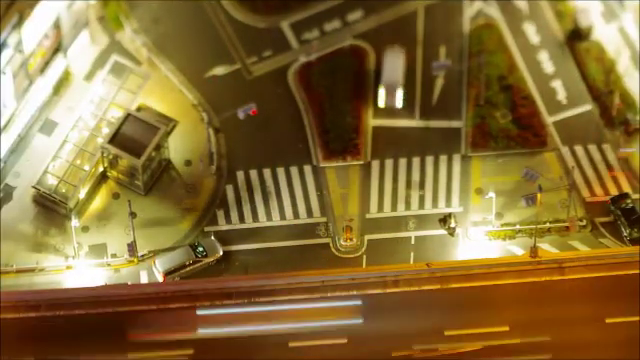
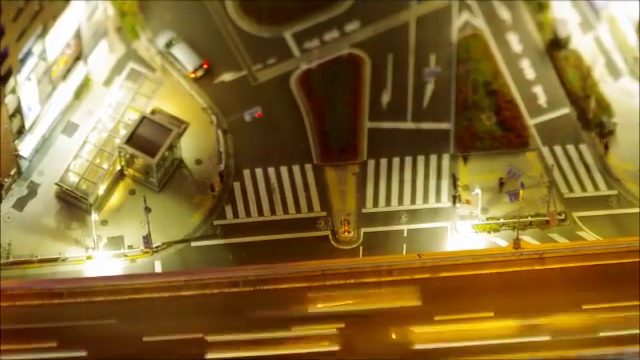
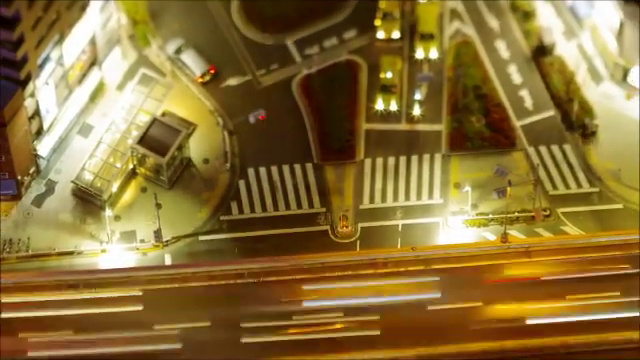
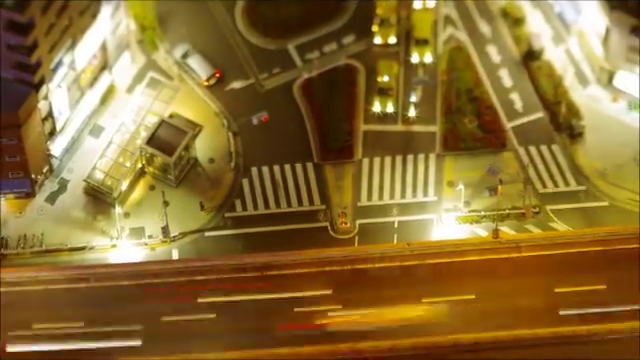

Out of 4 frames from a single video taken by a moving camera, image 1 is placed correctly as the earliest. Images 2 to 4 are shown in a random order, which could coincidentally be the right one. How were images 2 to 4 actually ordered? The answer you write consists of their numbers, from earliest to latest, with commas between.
2, 3, 4
